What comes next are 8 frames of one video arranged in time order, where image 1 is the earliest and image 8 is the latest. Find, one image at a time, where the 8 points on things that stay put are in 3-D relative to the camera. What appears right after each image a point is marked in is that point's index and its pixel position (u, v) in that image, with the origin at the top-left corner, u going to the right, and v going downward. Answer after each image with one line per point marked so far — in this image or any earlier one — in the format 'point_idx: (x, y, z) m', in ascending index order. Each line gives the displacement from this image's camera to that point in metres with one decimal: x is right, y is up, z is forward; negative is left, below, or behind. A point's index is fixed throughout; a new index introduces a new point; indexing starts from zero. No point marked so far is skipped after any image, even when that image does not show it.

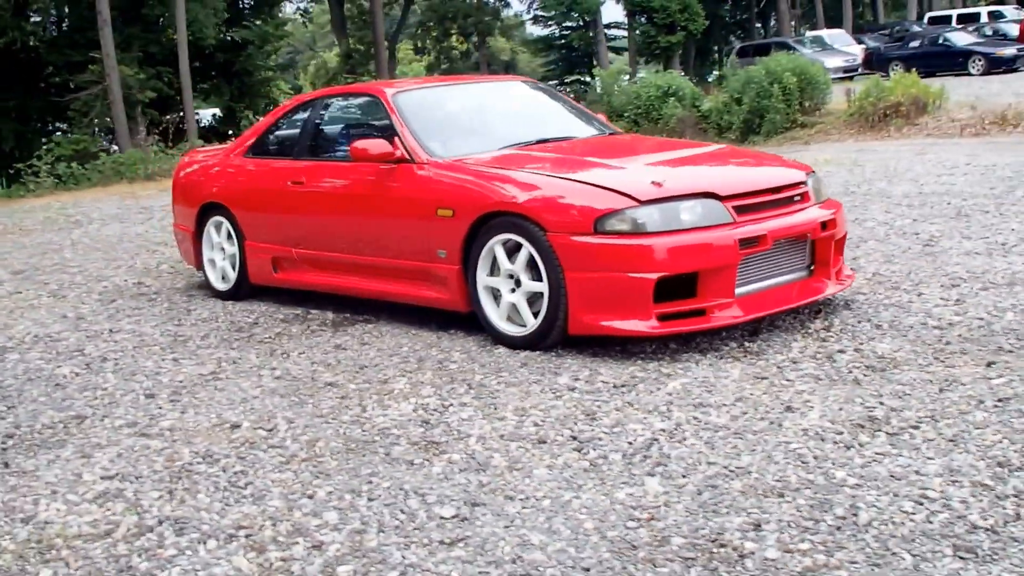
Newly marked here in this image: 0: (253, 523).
0: (-0.5, -0.5, +4.5) m
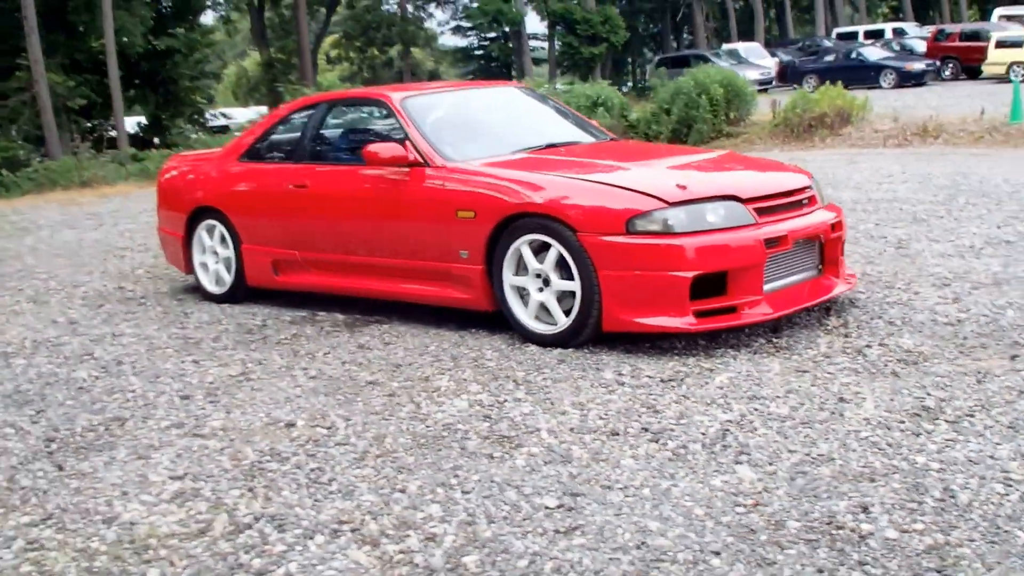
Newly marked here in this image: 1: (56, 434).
0: (-0.3, -0.5, +4.5) m
1: (-1.1, -0.4, +5.4) m
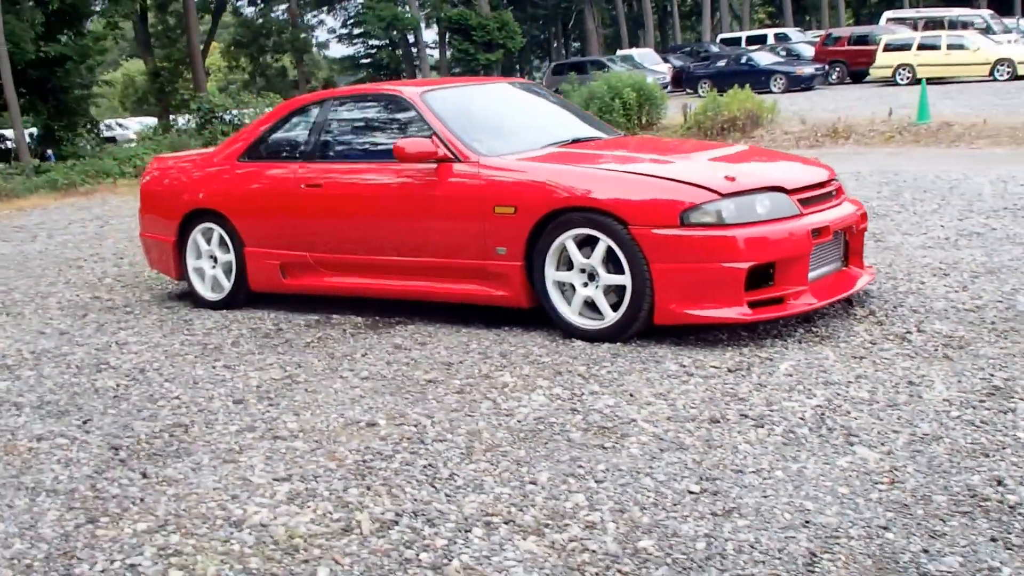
0: (0.0, -0.5, +4.6) m
1: (-1.0, -0.4, +5.3) m
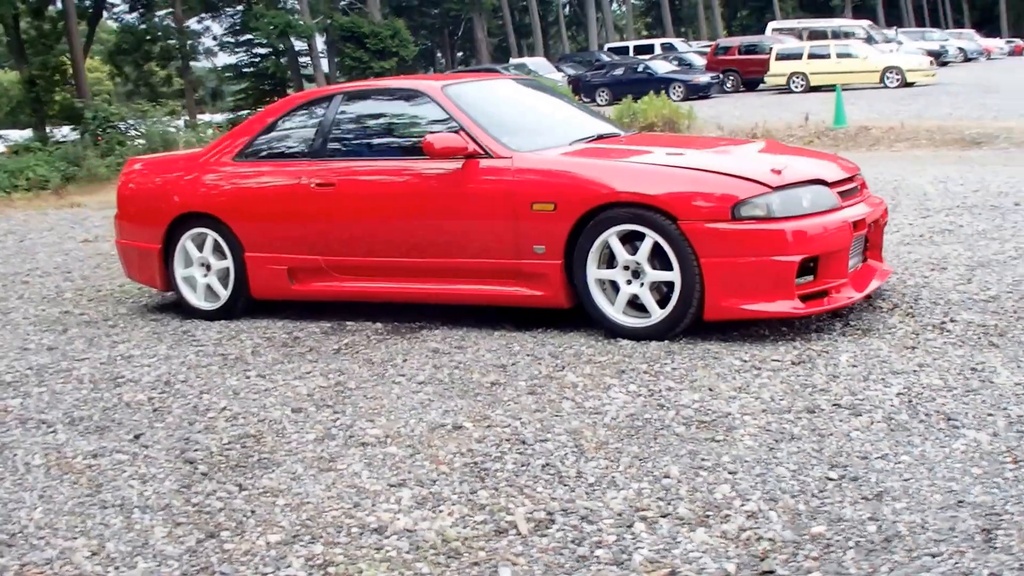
0: (+0.3, -0.5, +4.5) m
1: (-0.8, -0.4, +5.1) m
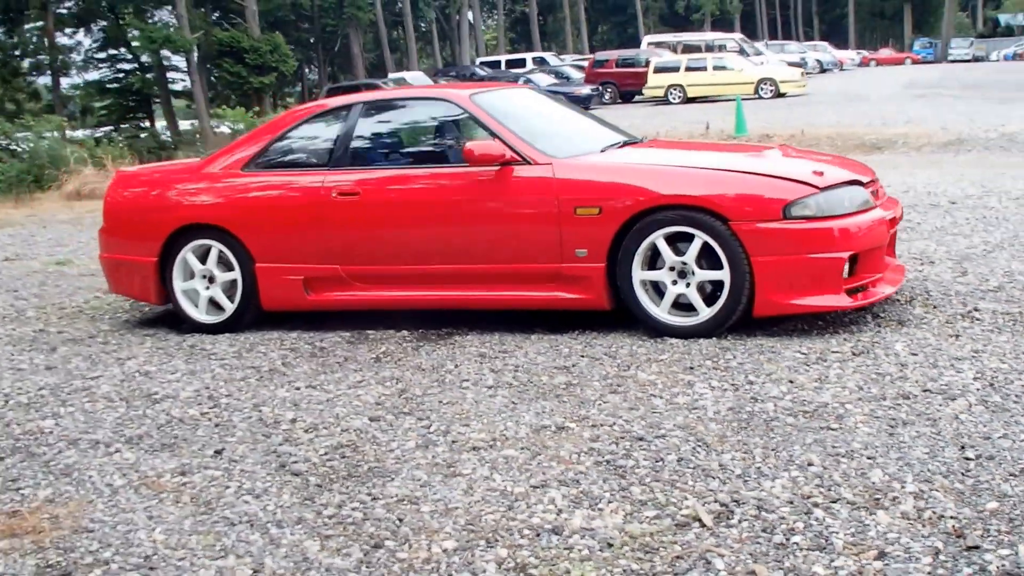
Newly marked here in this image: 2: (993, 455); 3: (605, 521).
0: (+0.6, -0.4, +4.5) m
1: (-0.5, -0.4, +4.9) m
2: (+1.1, -0.4, +4.7) m
3: (+0.2, -0.5, +4.5) m
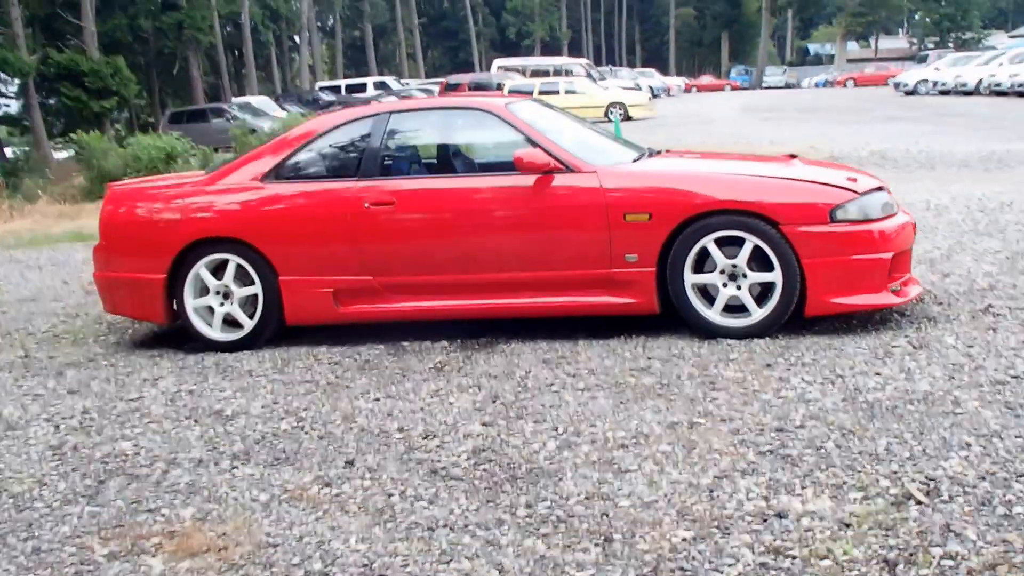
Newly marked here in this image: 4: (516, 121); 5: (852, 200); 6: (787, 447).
0: (+1.1, -0.4, +4.7) m
1: (-0.2, -0.4, +4.8) m
2: (+1.4, -0.3, +5.0) m
3: (+0.6, -0.5, +4.5) m
4: (0.0, +0.5, +6.0) m
5: (+0.9, +0.2, +5.7) m
6: (+0.6, -0.4, +4.9) m
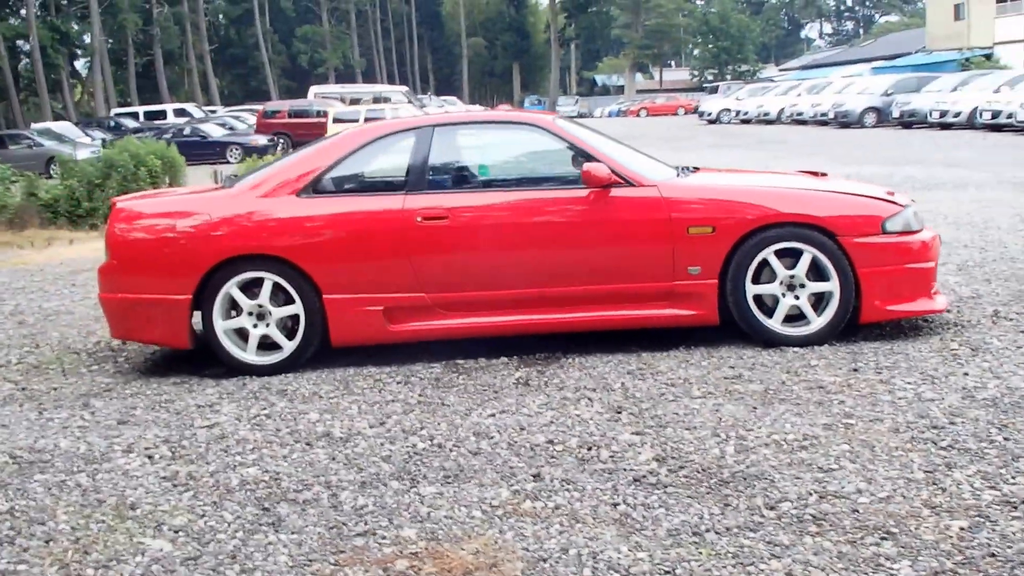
0: (+1.5, -0.4, +4.9) m
1: (+0.3, -0.4, +4.6) m
2: (+1.8, -0.3, +5.2) m
3: (+1.1, -0.4, +4.6) m
4: (+0.1, +0.4, +5.8) m
5: (+1.1, +0.2, +5.8) m
6: (+1.0, -0.4, +4.9) m
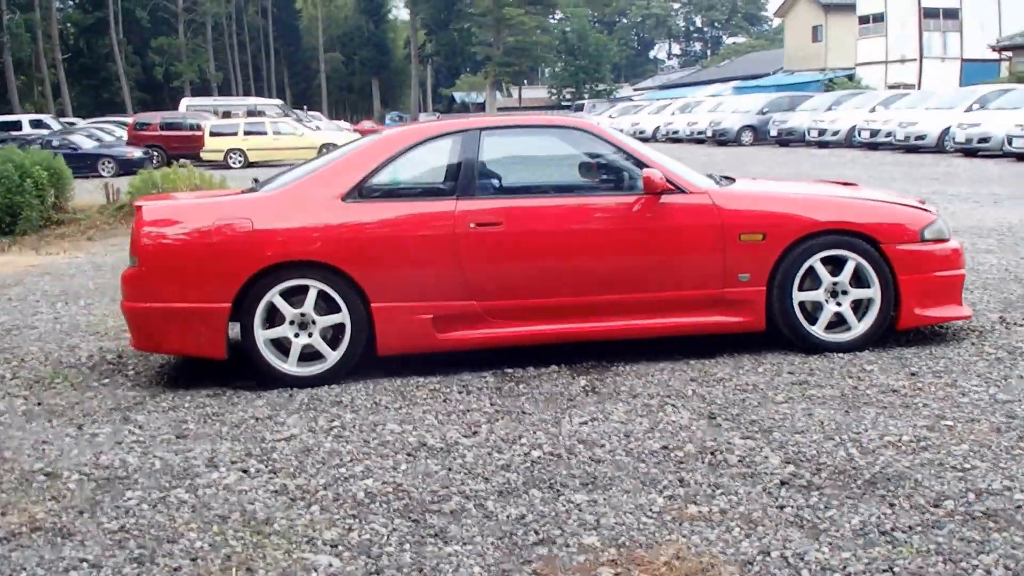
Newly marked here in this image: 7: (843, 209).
0: (+1.7, -0.4, +5.0) m
1: (+0.6, -0.4, +4.5) m
2: (+1.9, -0.3, +5.4) m
3: (+1.4, -0.4, +4.6) m
4: (+0.2, +0.4, +5.7) m
5: (+1.1, +0.2, +5.9) m
6: (+1.3, -0.4, +4.9) m
7: (+0.9, +0.2, +5.7) m
